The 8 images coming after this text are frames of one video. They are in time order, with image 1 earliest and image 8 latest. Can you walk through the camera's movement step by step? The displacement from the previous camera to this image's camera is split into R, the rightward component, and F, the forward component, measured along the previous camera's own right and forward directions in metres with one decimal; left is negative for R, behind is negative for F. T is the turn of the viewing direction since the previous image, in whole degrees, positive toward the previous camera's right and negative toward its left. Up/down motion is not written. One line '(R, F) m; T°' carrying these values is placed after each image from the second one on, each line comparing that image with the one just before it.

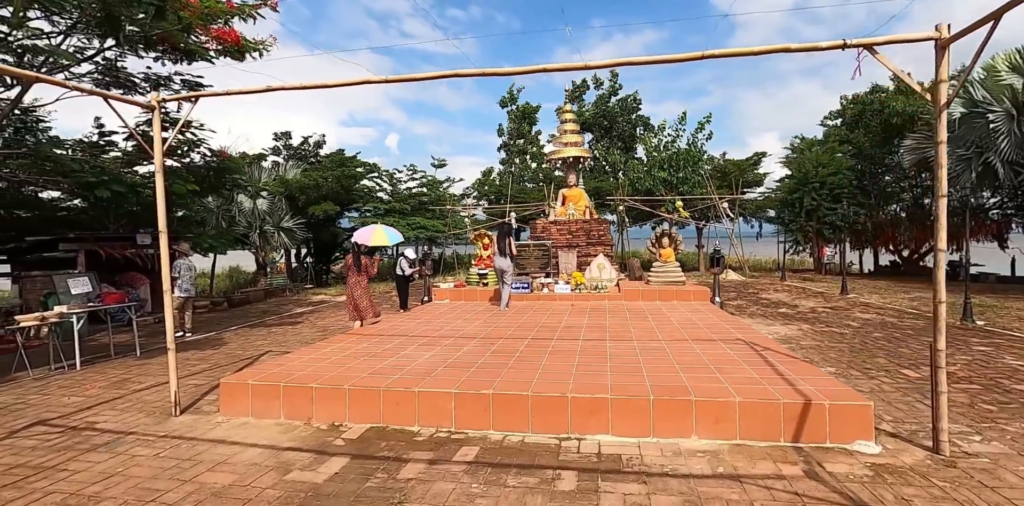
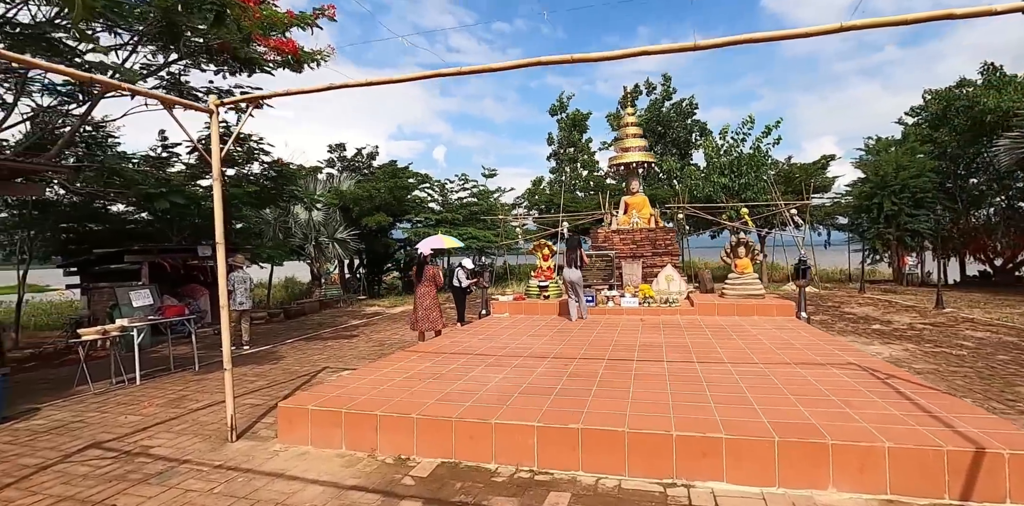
(-0.3, +0.6) m; -5°
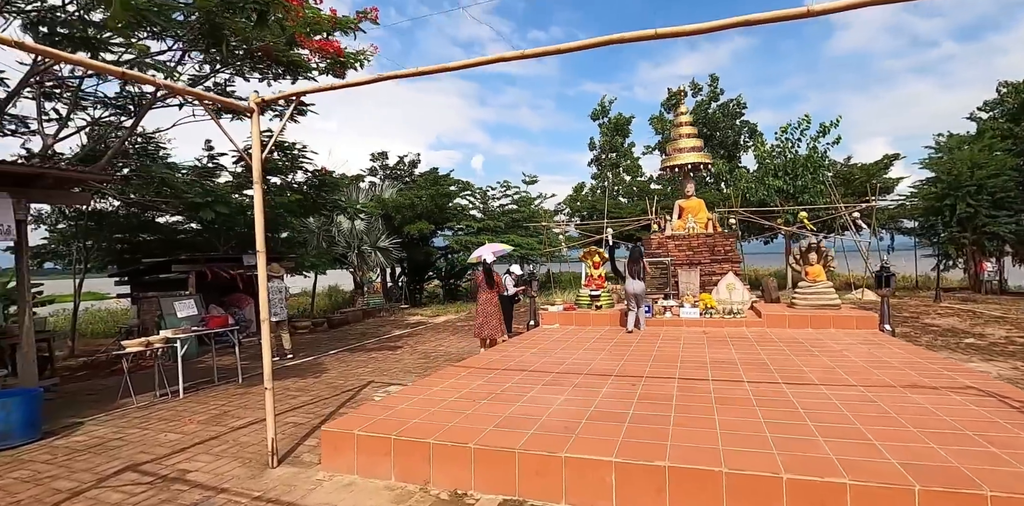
(-0.2, +0.5) m; -4°
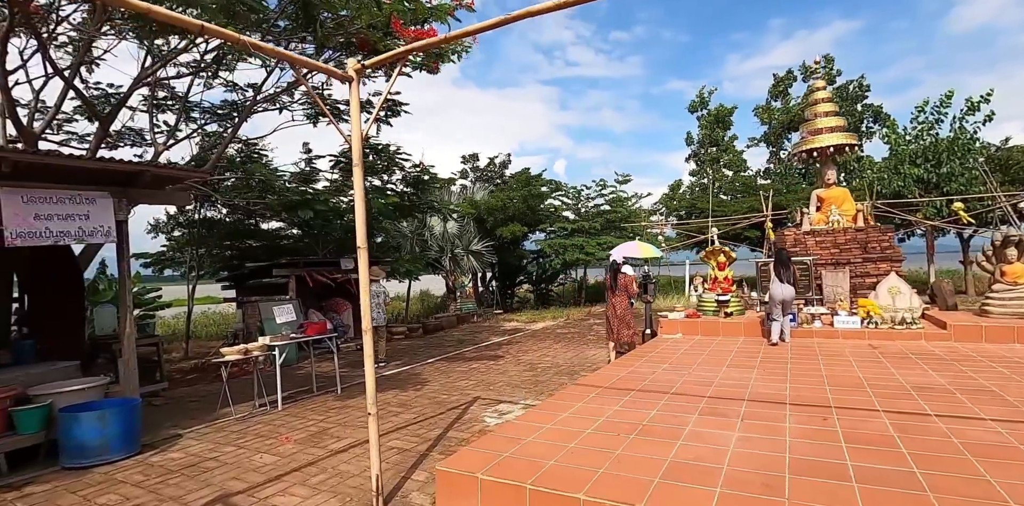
(-0.5, +0.9) m; -9°
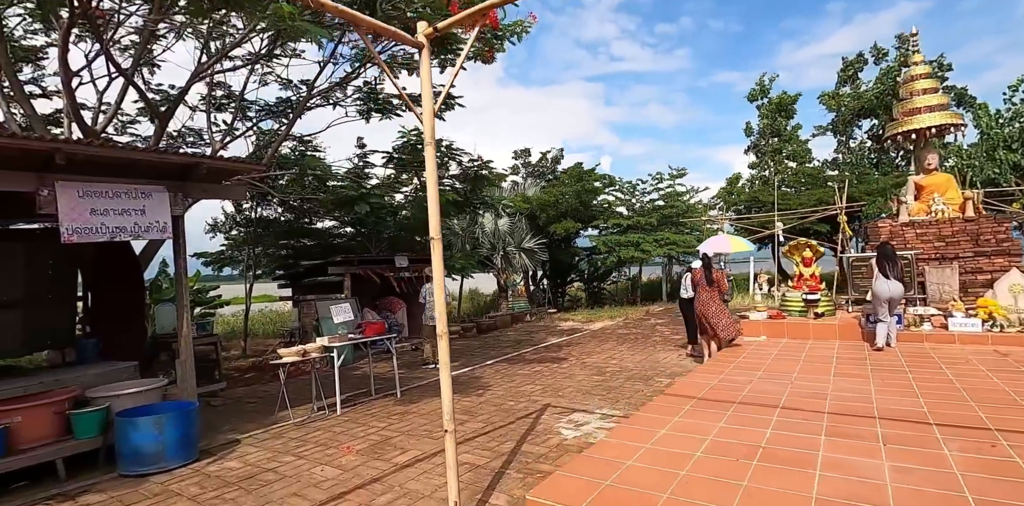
(-0.3, +0.5) m; -5°
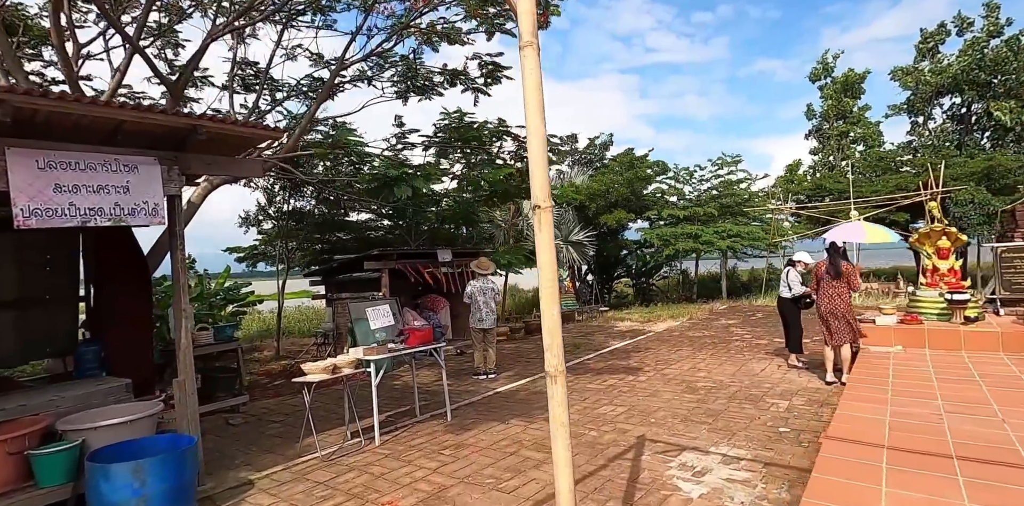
(-0.4, +1.2) m; -4°
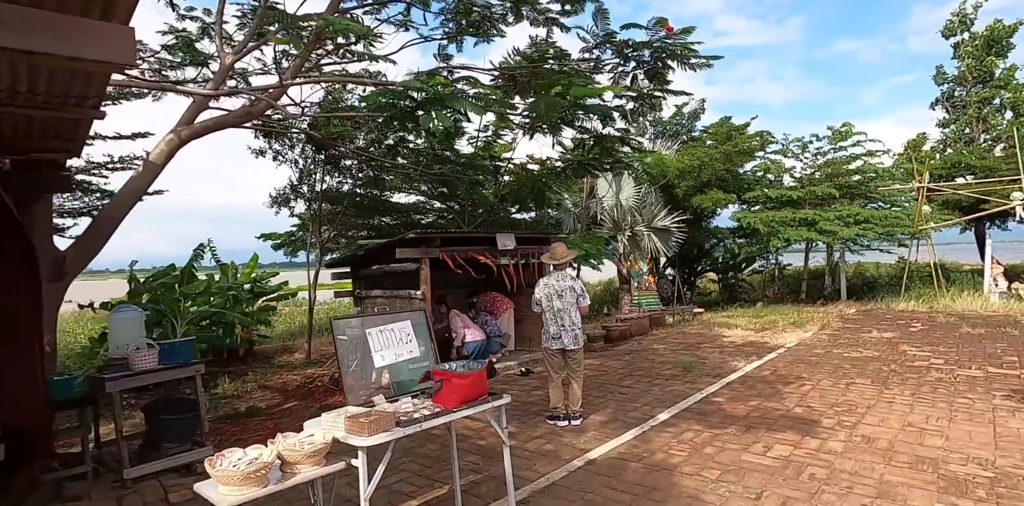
(-0.3, +2.4) m; -6°
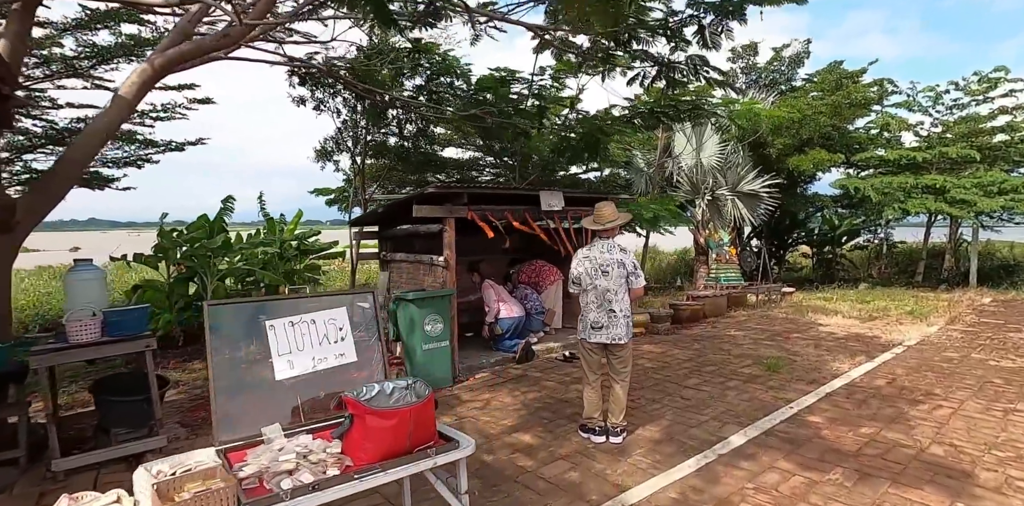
(+0.3, +1.1) m; -8°
